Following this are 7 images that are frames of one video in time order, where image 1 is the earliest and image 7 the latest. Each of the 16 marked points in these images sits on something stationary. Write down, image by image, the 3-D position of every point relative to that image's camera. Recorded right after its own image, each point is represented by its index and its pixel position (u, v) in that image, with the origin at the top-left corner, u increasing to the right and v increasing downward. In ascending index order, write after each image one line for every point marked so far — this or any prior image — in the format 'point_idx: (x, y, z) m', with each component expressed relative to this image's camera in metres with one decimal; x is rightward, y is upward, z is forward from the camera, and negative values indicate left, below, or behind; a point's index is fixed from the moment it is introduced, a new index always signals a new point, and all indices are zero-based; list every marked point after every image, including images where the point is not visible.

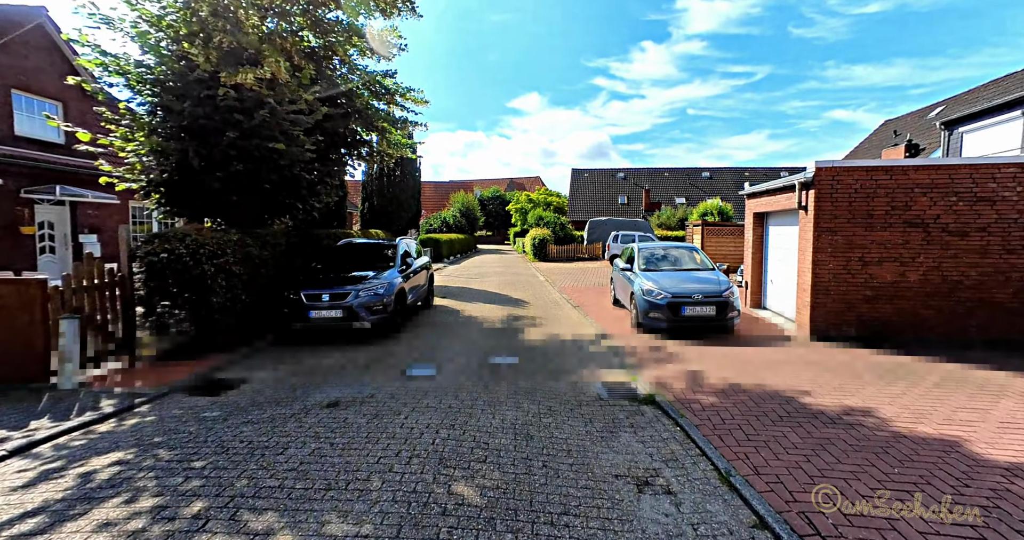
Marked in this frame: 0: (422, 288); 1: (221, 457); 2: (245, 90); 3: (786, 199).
0: (-2.0, -0.4, +9.7) m
1: (-2.0, -1.3, +3.1) m
2: (-4.0, +2.7, +6.7) m
3: (+4.9, +1.3, +7.9) m
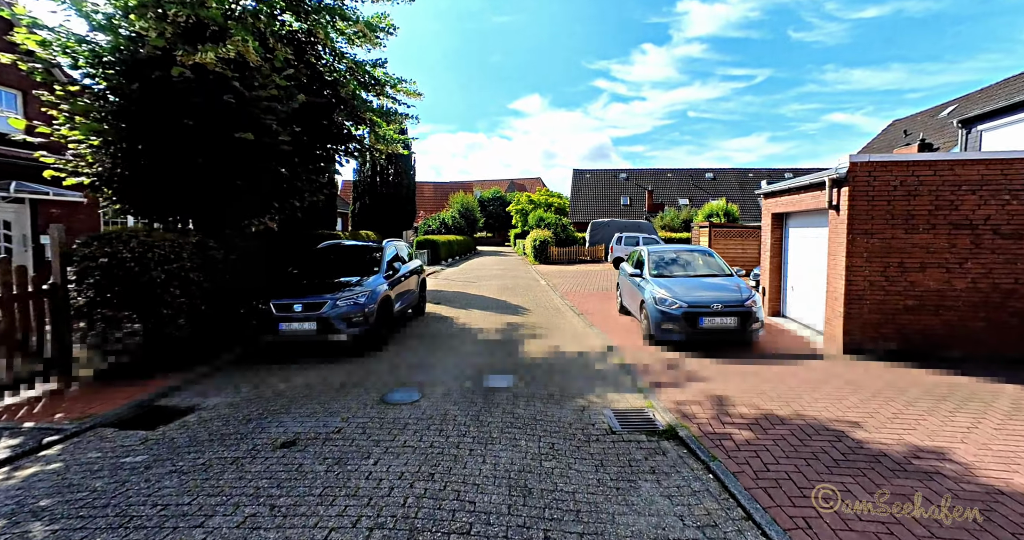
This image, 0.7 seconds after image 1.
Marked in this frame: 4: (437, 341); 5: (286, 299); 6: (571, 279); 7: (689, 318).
0: (-2.0, -0.5, +9.0) m
1: (-2.0, -1.4, +2.3) m
2: (-4.1, +2.6, +5.9) m
3: (+4.8, +1.2, +7.1) m
4: (-1.2, -1.2, +7.3) m
5: (-3.0, -0.4, +6.0) m
6: (+2.1, -0.3, +16.5) m
7: (+2.5, -0.7, +6.3) m
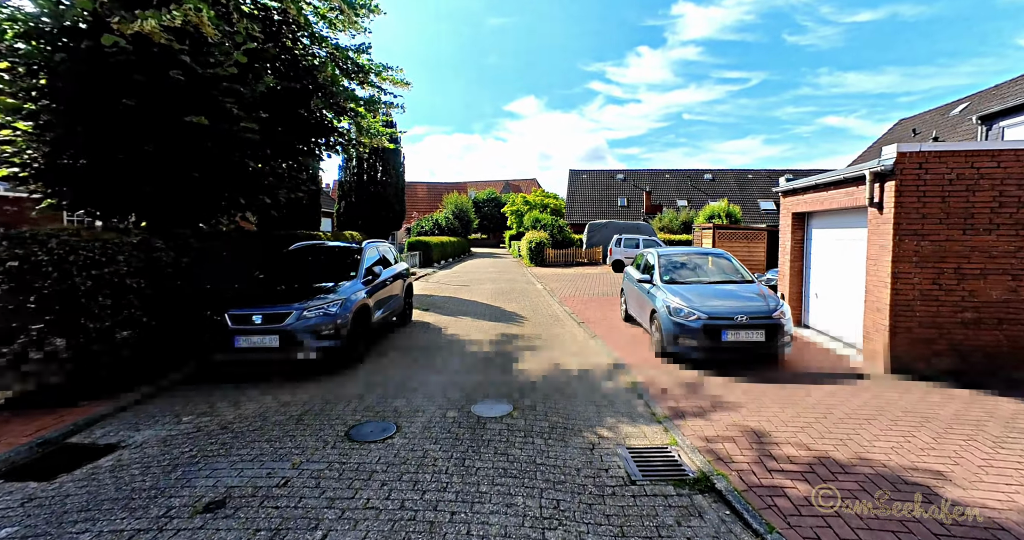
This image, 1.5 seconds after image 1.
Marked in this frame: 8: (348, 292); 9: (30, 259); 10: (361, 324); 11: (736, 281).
0: (-2.1, -0.6, +8.1) m
1: (-2.1, -1.4, +1.5) m
2: (-4.1, +2.6, +5.1) m
3: (+4.8, +1.1, +6.4) m
4: (-1.3, -1.2, +6.5) m
5: (-3.1, -0.4, +5.2) m
6: (+2.0, -0.4, +15.7) m
7: (+2.4, -0.8, +5.5) m
8: (-2.2, -0.3, +5.9) m
9: (-4.3, +0.1, +4.0) m
10: (-2.1, -0.7, +6.1) m
11: (+3.6, -0.2, +7.2) m
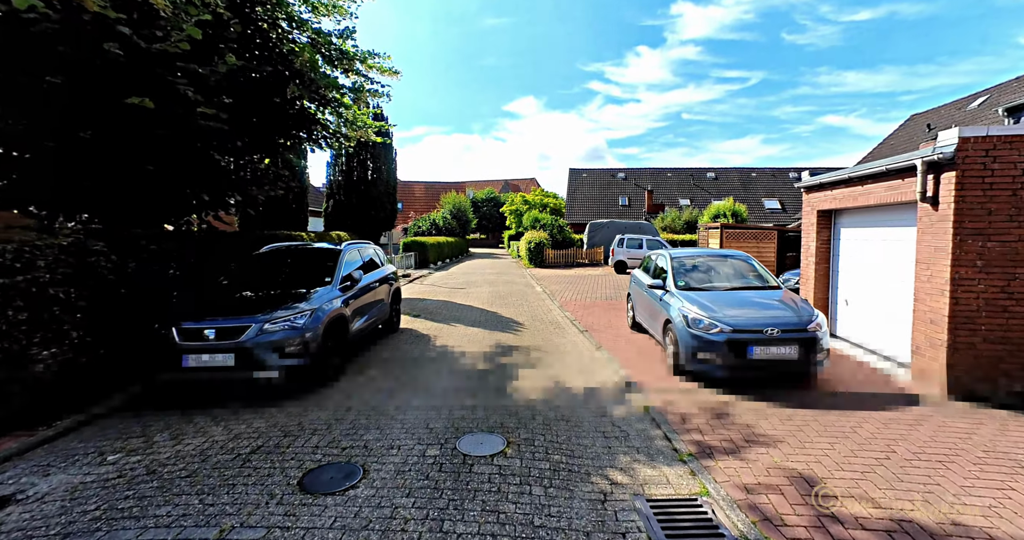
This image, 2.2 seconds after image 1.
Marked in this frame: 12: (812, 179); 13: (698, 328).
0: (-2.1, -0.7, +7.4) m
1: (-2.1, -1.5, +0.7) m
2: (-4.2, +2.5, +4.3) m
3: (+4.7, +1.0, +5.7) m
4: (-1.3, -1.3, +5.8) m
5: (-3.1, -0.5, +4.5) m
6: (+1.9, -0.5, +15.0) m
7: (+2.4, -0.8, +4.8) m
8: (-2.2, -0.3, +5.2) m
9: (-4.4, 0.0, +3.3) m
10: (-2.1, -0.8, +5.3) m
11: (+3.6, -0.2, +6.5) m
12: (+4.9, +1.5, +7.3) m
13: (+2.1, -0.7, +5.1) m
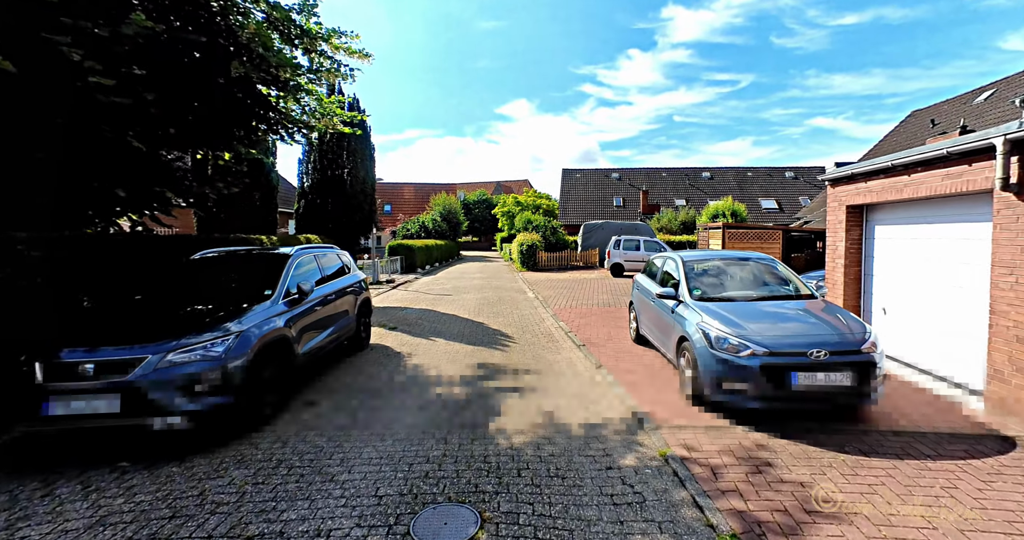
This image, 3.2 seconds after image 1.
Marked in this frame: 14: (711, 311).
0: (-2.4, -0.8, +6.4) m
1: (-2.2, -1.6, -0.3) m
2: (-4.4, +2.4, +3.3) m
3: (+4.5, +1.0, +4.7) m
4: (-1.5, -1.4, +4.7) m
5: (-3.3, -0.6, +3.4) m
6: (+1.6, -0.6, +14.0) m
7: (+2.2, -0.9, +3.8) m
8: (-2.4, -0.4, +4.2) m
9: (-4.5, -0.1, +2.2) m
10: (-2.3, -0.9, +4.3) m
11: (+3.4, -0.3, +5.5) m
12: (+4.7, +1.4, +6.4) m
13: (+1.9, -0.7, +4.1) m
14: (+2.1, -0.4, +4.7) m
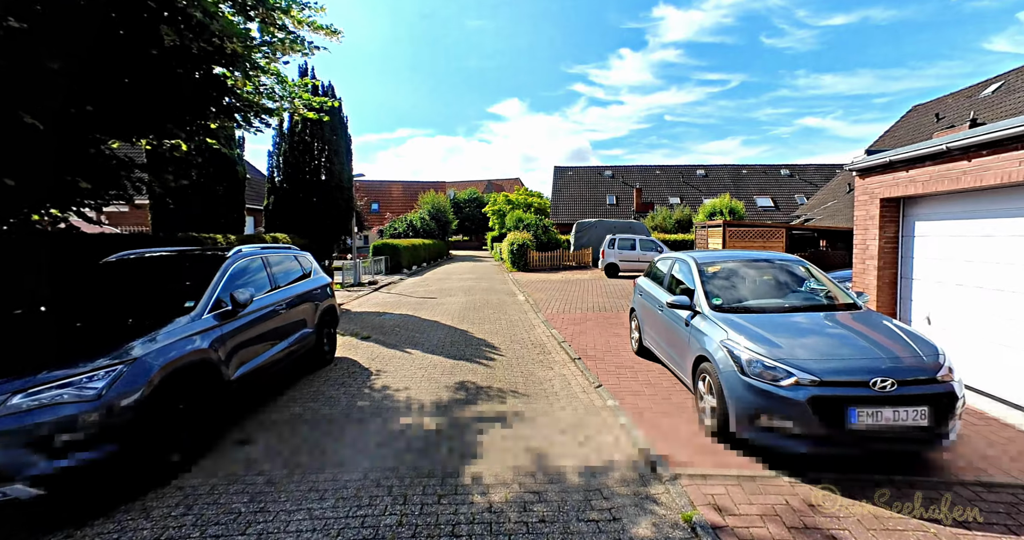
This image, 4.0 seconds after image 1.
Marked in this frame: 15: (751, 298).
0: (-2.5, -0.8, +5.4) m
1: (-2.3, -1.6, -1.2) m
2: (-4.5, +2.3, +2.3) m
3: (+4.3, +1.0, +3.9) m
4: (-1.7, -1.5, +3.8) m
5: (-3.4, -0.7, +2.5) m
6: (+1.3, -0.7, +13.2) m
7: (+2.1, -0.9, +3.0) m
8: (-2.6, -0.5, +3.2) m
9: (-4.6, -0.1, +1.2) m
10: (-2.4, -1.0, +3.4) m
11: (+3.2, -0.3, +4.7) m
12: (+4.5, +1.4, +5.6) m
13: (+1.8, -0.8, +3.2) m
14: (+1.9, -0.5, +3.8) m
15: (+2.5, -0.3, +4.7) m
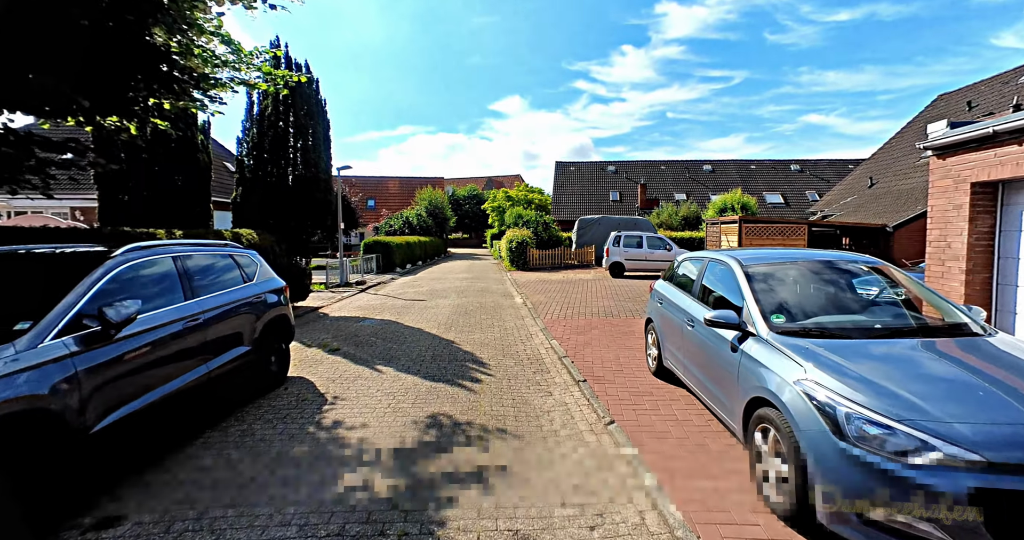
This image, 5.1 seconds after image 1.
0: (-2.6, -0.8, +4.3) m
1: (-2.4, -1.7, -2.4) m
2: (-4.6, +2.3, +1.2) m
3: (+4.2, +0.9, +2.8) m
4: (-1.8, -1.5, +2.7) m
5: (-3.6, -0.7, +1.3) m
6: (+1.2, -0.6, +12.0) m
7: (+2.0, -1.0, +1.8) m
8: (-2.7, -0.5, +2.1) m
9: (-4.7, -0.2, +0.1) m
10: (-2.6, -1.0, +2.2) m
11: (+3.1, -0.4, +3.6) m
12: (+4.4, +1.4, +4.4) m
13: (+1.7, -0.8, +2.1) m
14: (+1.8, -0.5, +2.7) m
15: (+2.4, -0.3, +3.6) m
